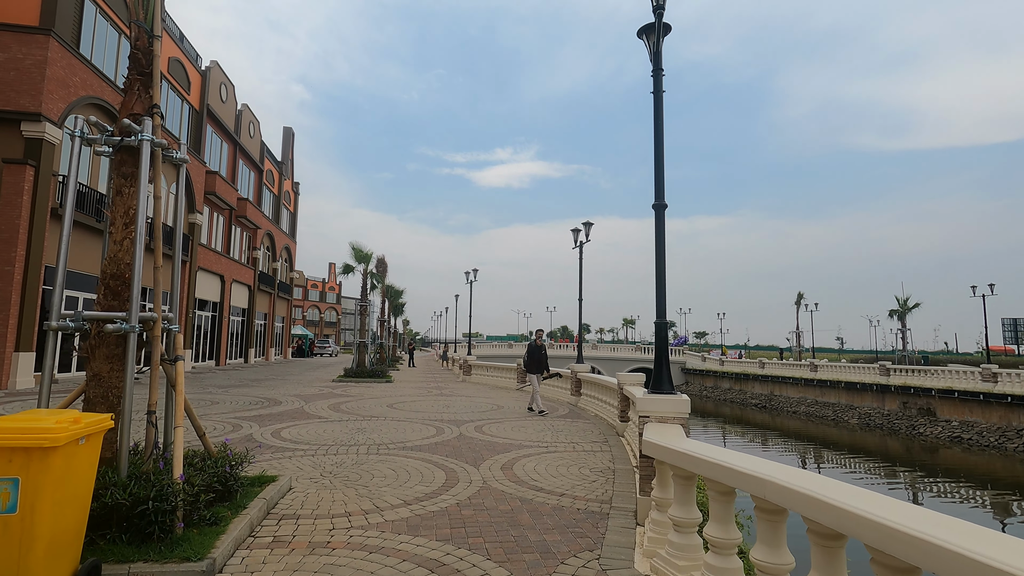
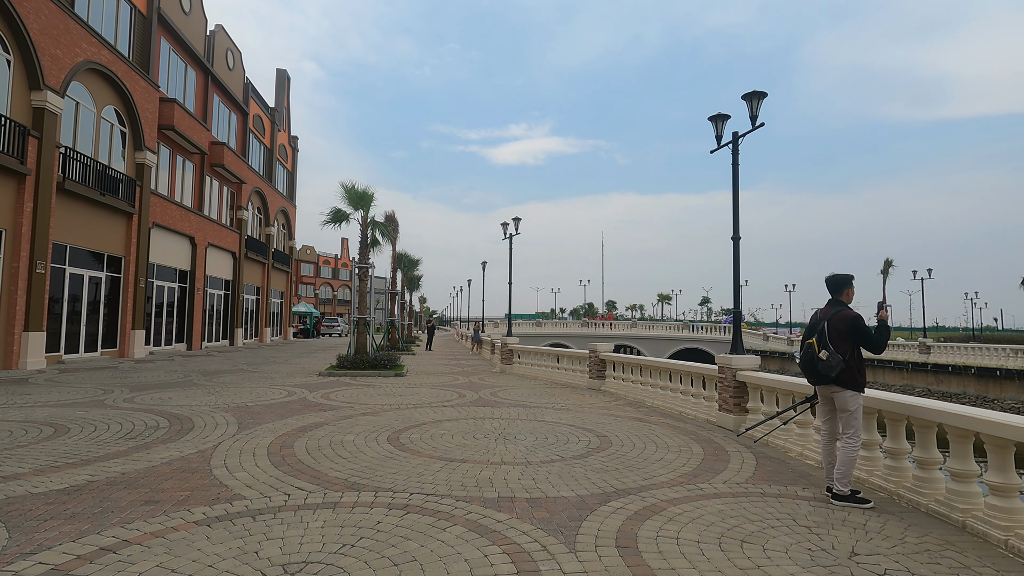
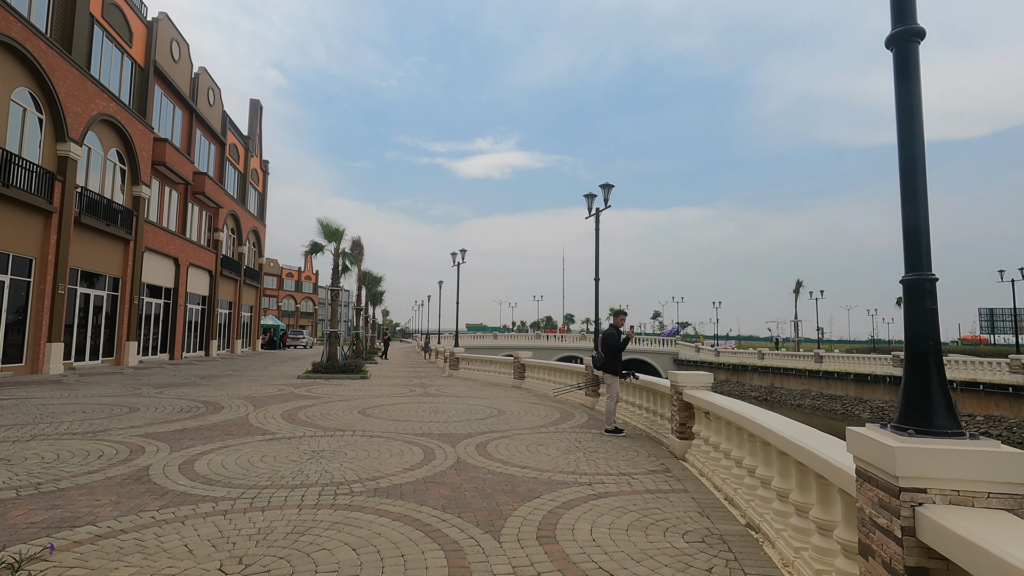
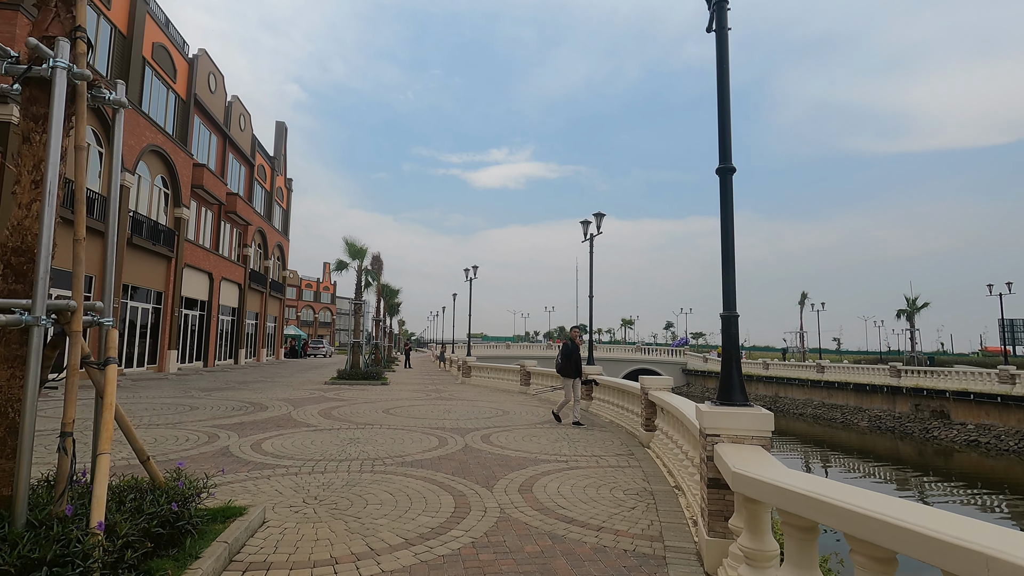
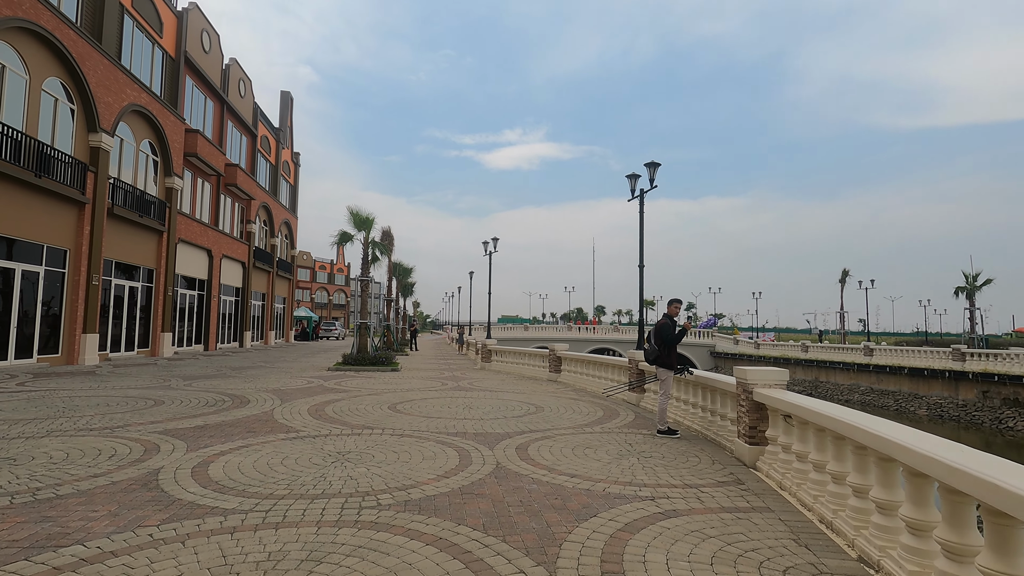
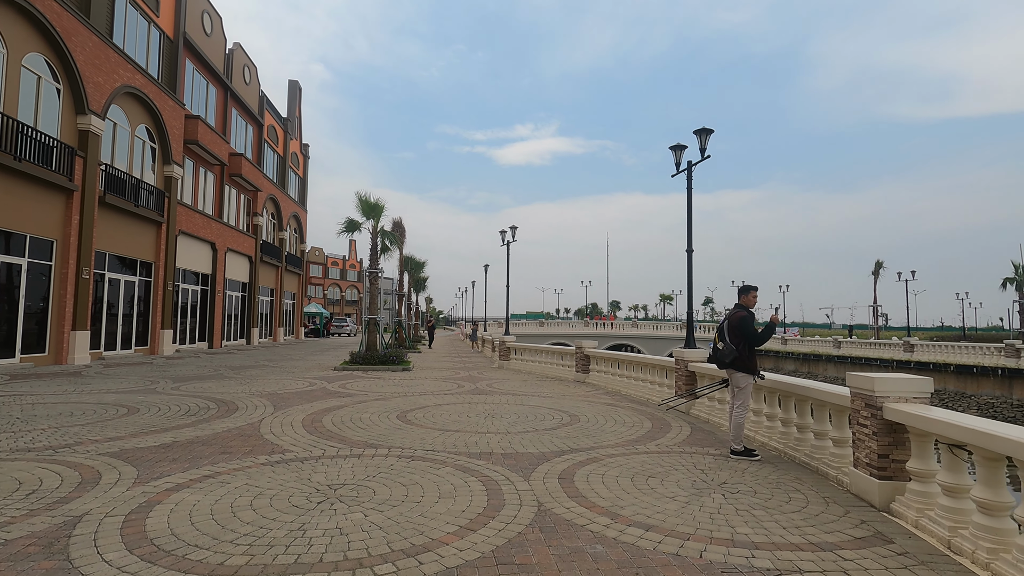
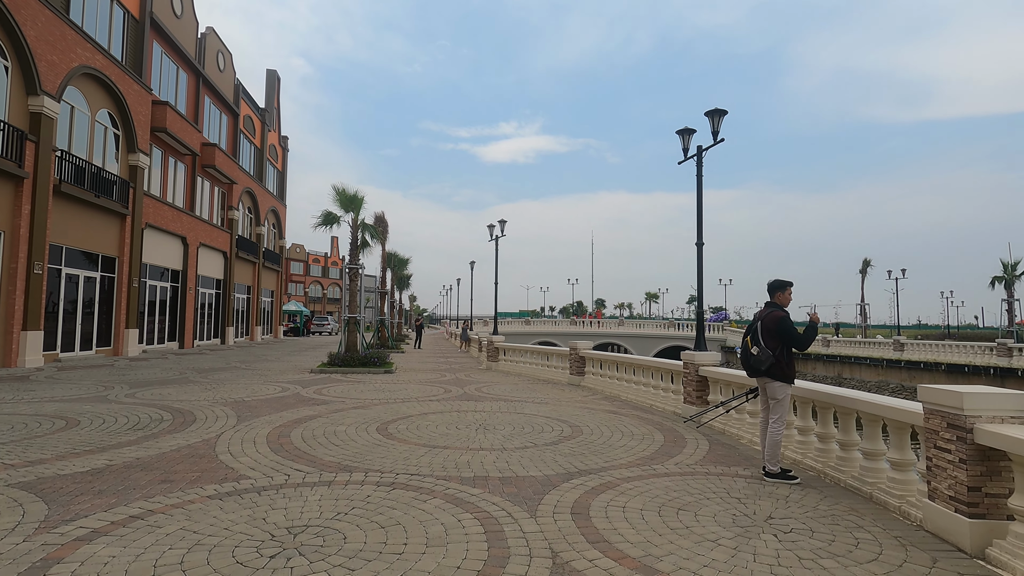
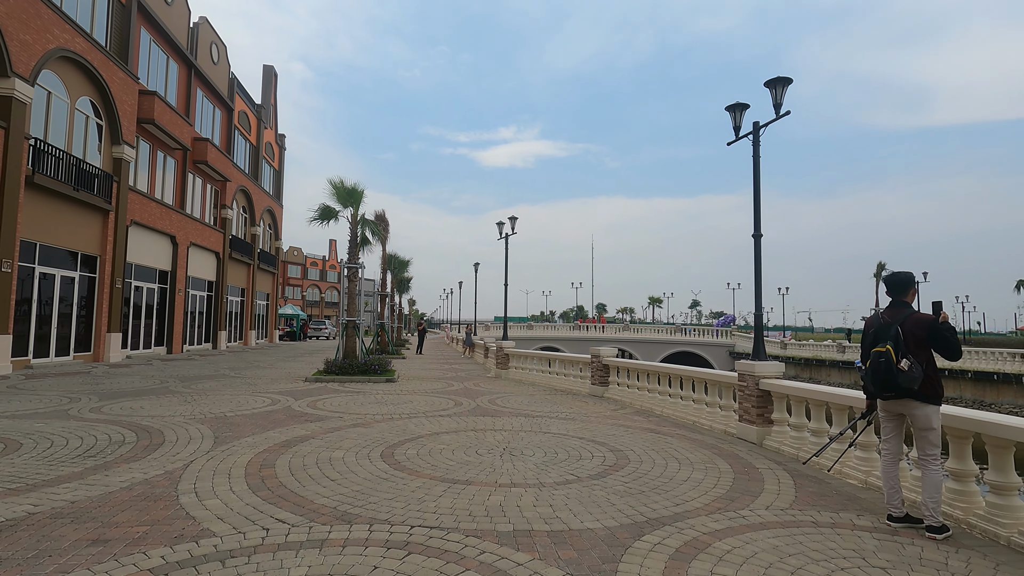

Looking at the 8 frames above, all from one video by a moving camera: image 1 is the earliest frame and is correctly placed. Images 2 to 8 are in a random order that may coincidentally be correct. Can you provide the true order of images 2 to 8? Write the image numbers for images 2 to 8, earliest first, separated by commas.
4, 3, 5, 6, 7, 2, 8
